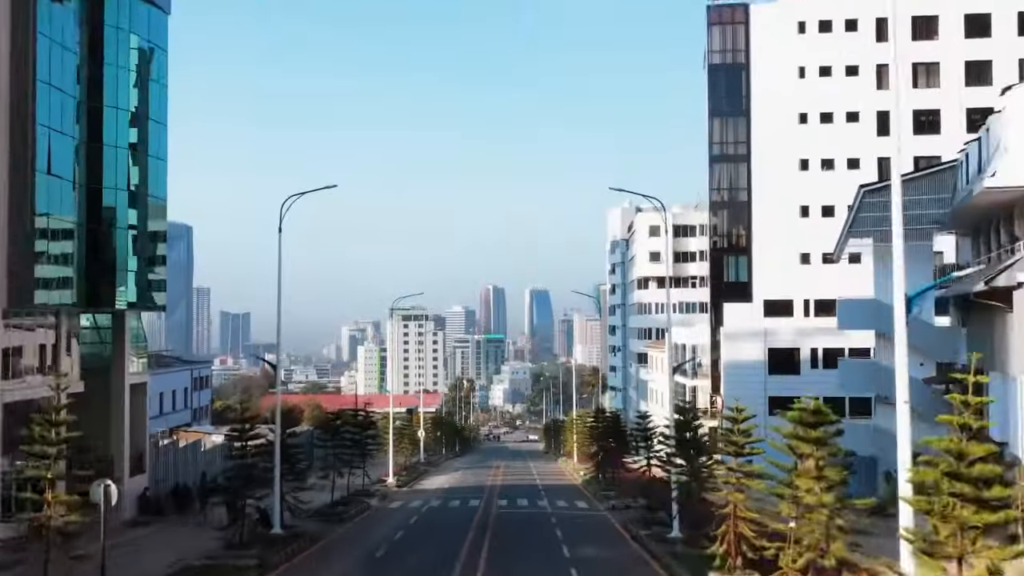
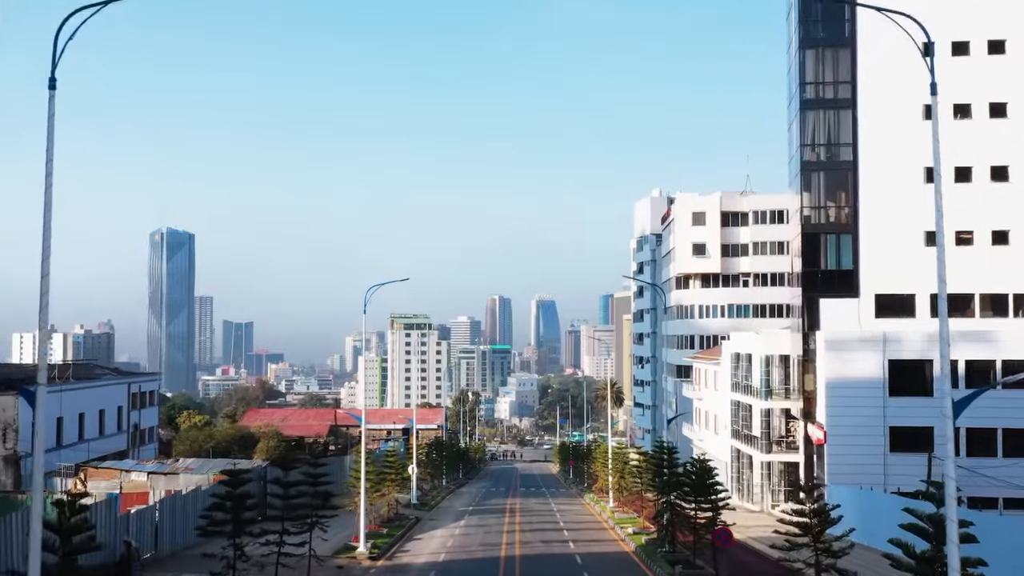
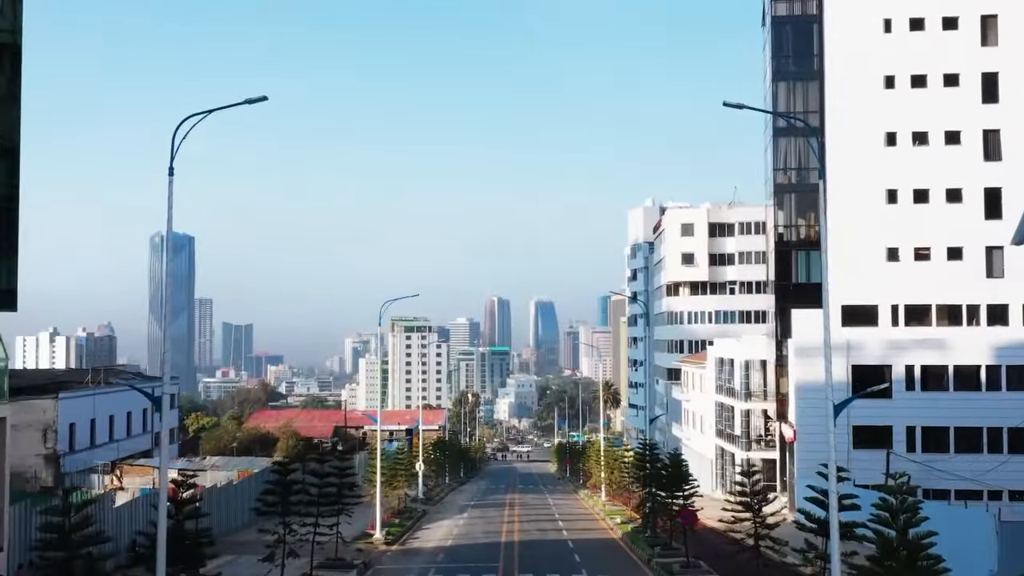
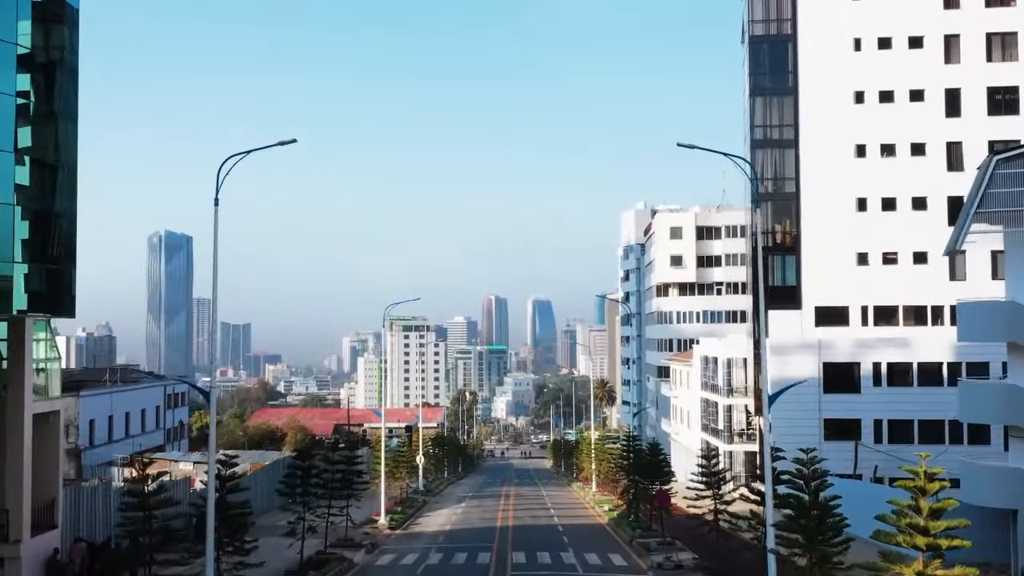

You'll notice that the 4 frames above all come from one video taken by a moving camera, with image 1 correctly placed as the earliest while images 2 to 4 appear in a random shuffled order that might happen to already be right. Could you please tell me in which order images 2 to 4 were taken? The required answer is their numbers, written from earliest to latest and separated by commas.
4, 3, 2
